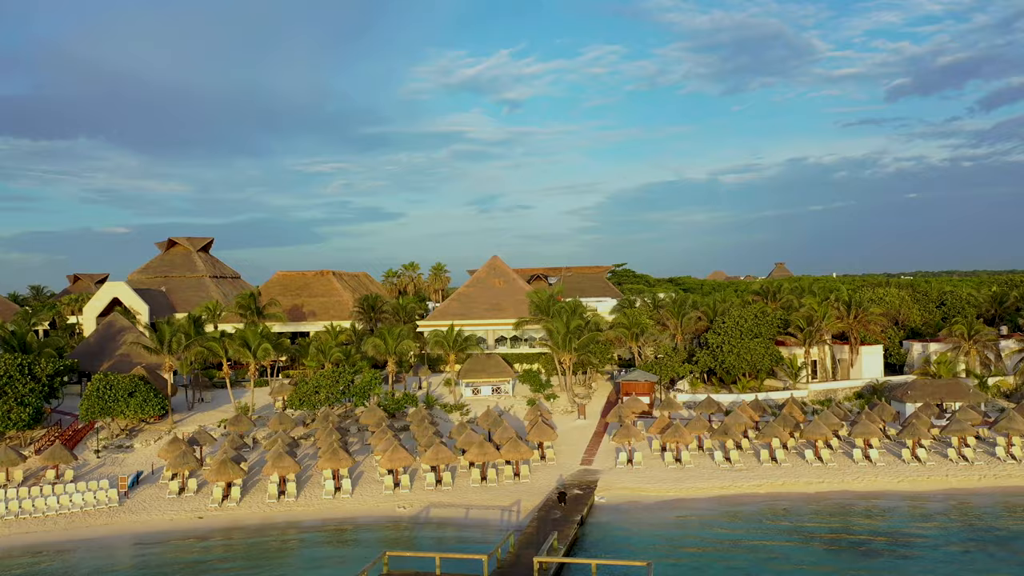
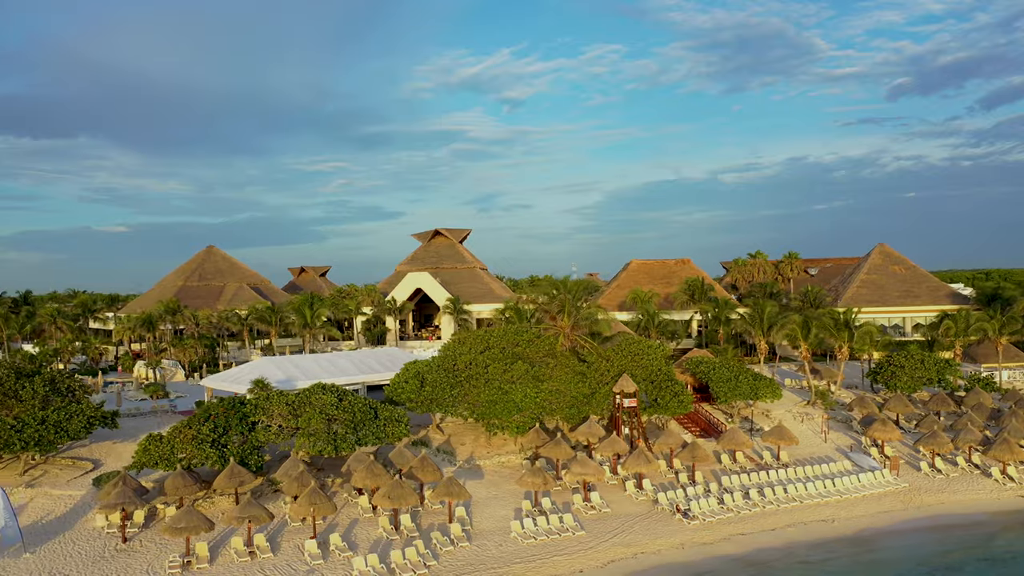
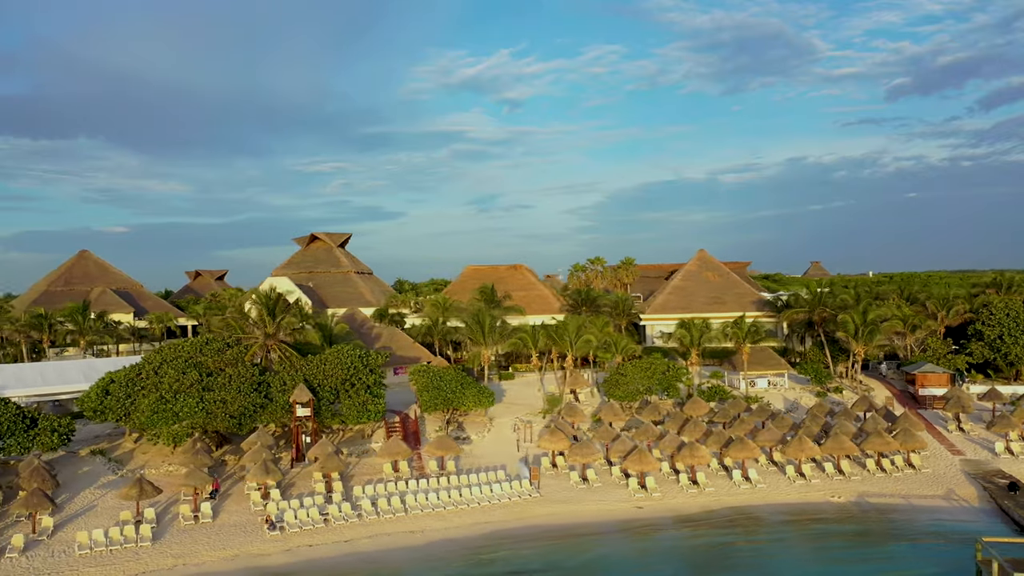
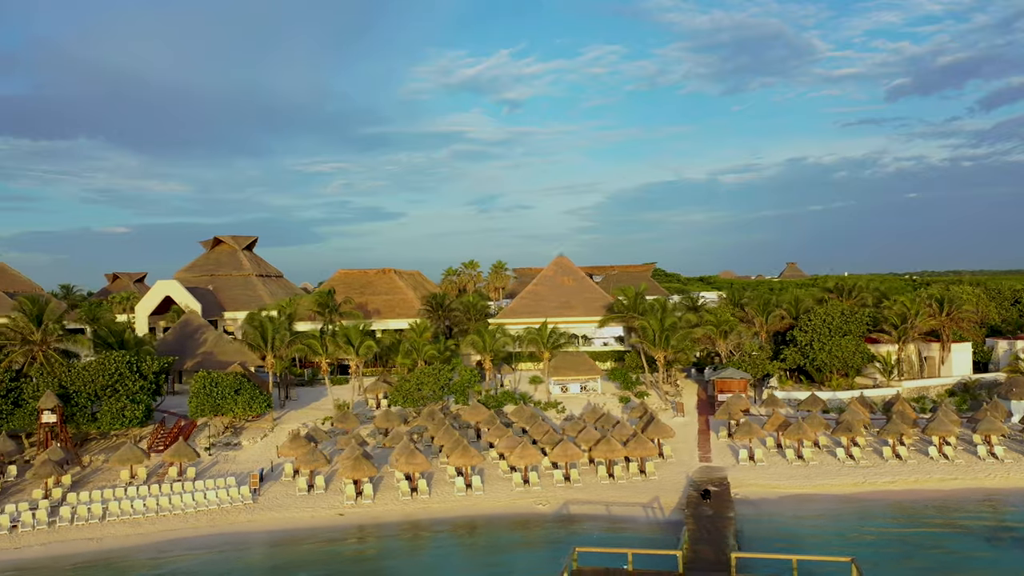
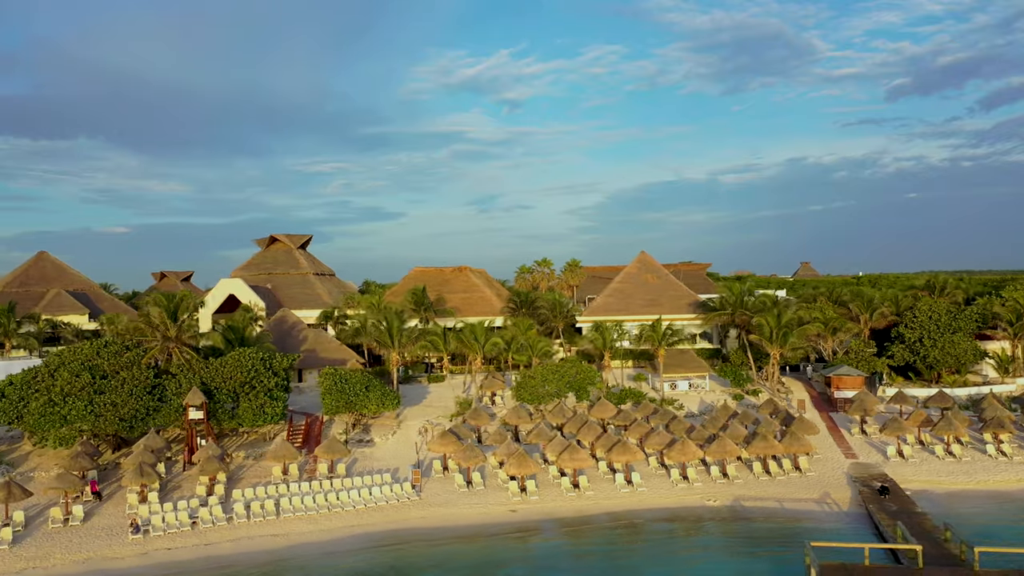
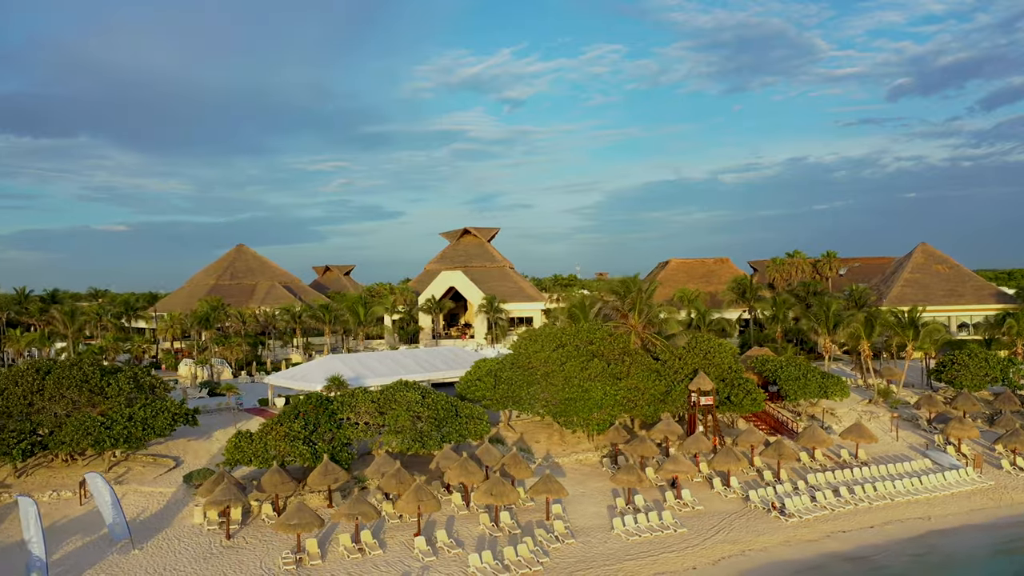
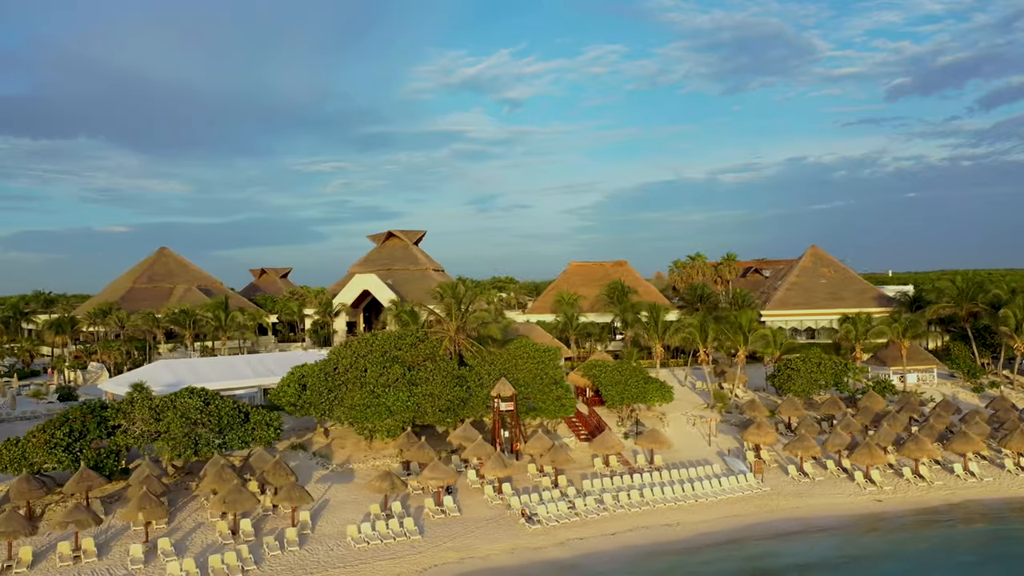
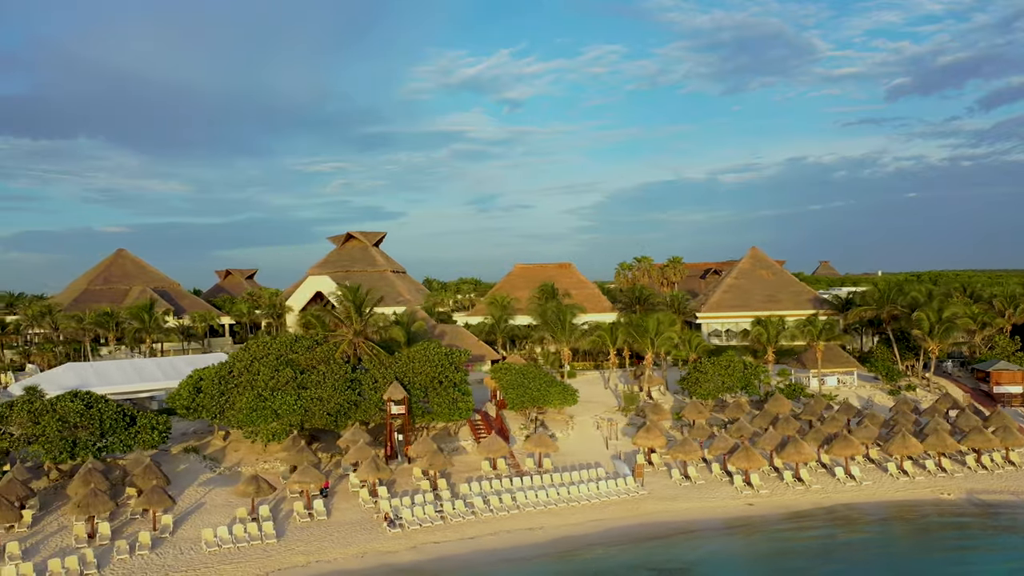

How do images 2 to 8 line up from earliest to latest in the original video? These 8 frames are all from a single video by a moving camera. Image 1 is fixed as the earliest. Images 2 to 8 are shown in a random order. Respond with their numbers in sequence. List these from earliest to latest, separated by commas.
4, 5, 3, 8, 7, 2, 6
